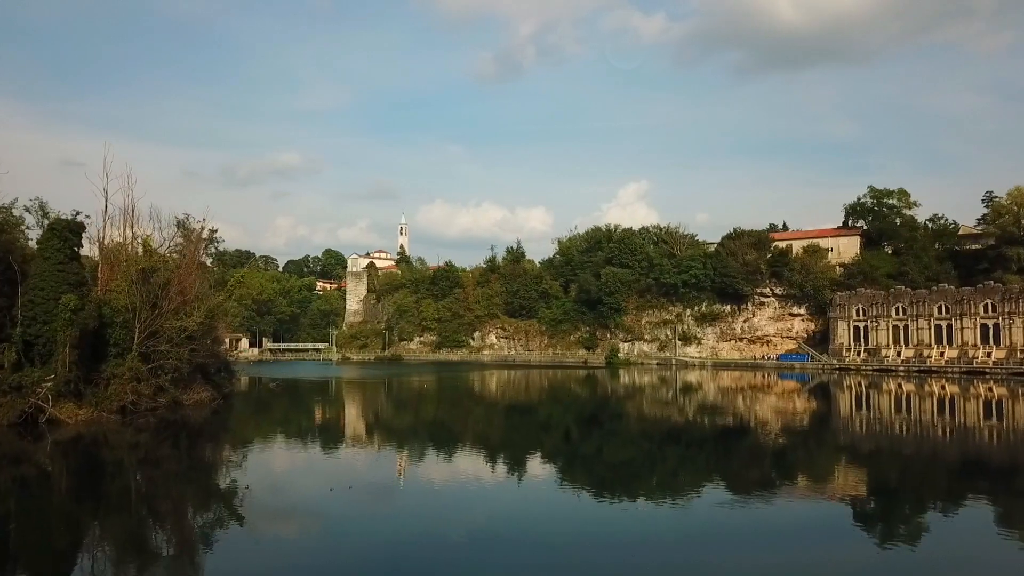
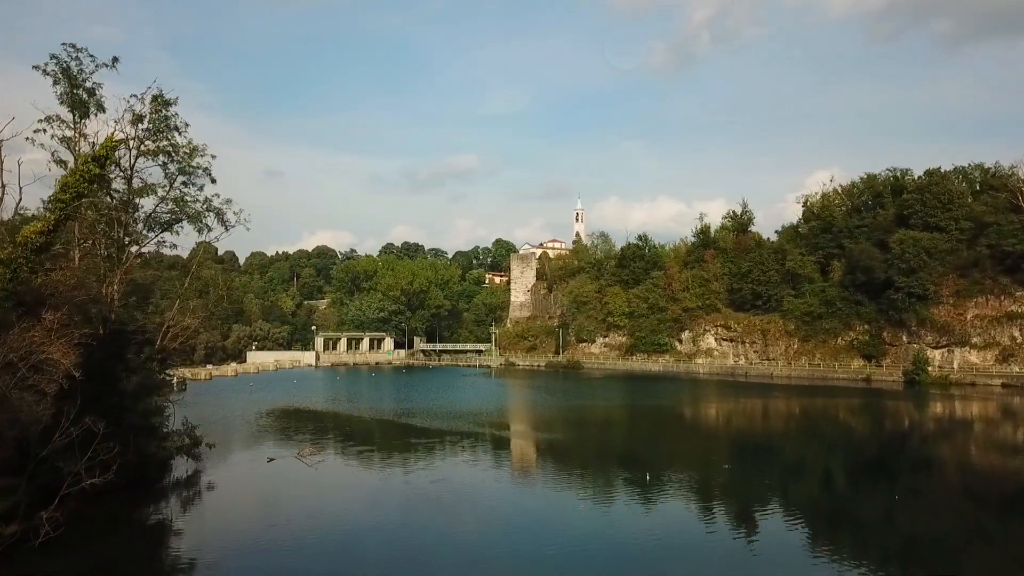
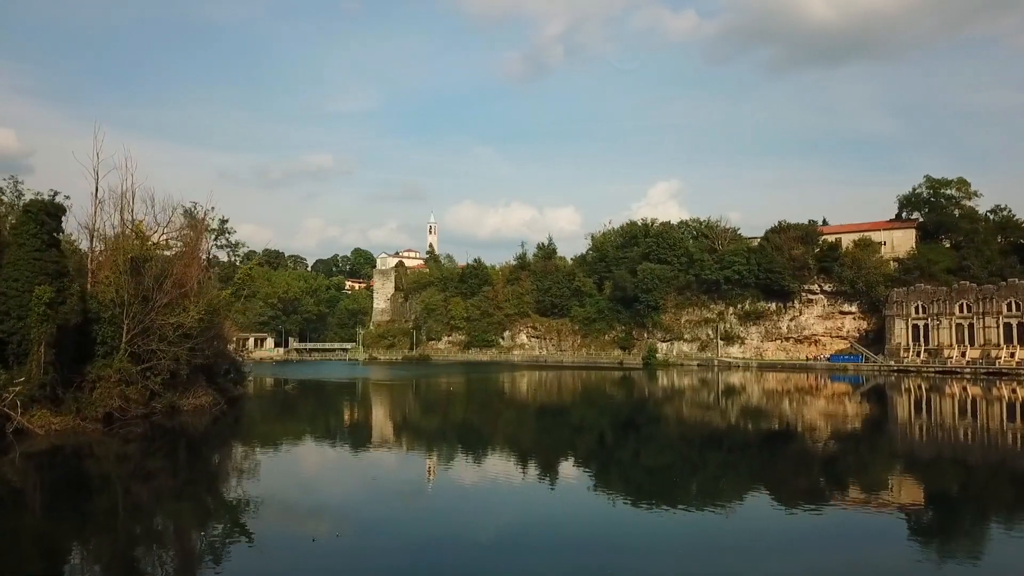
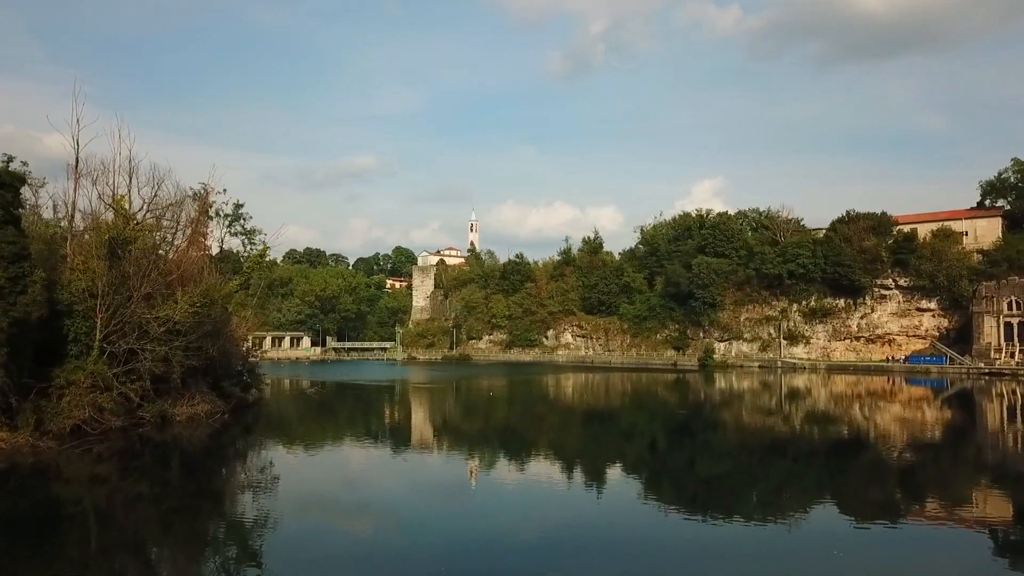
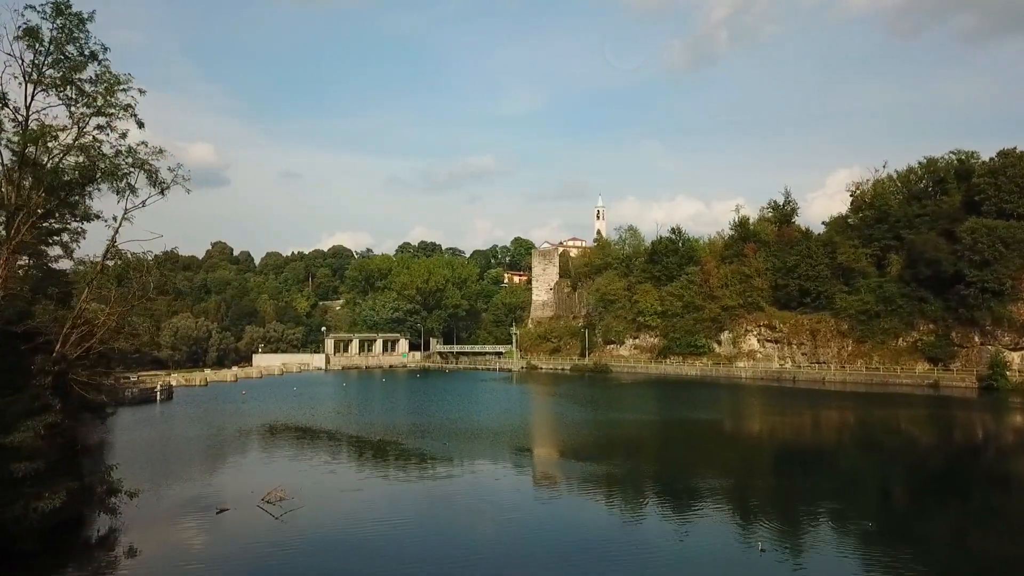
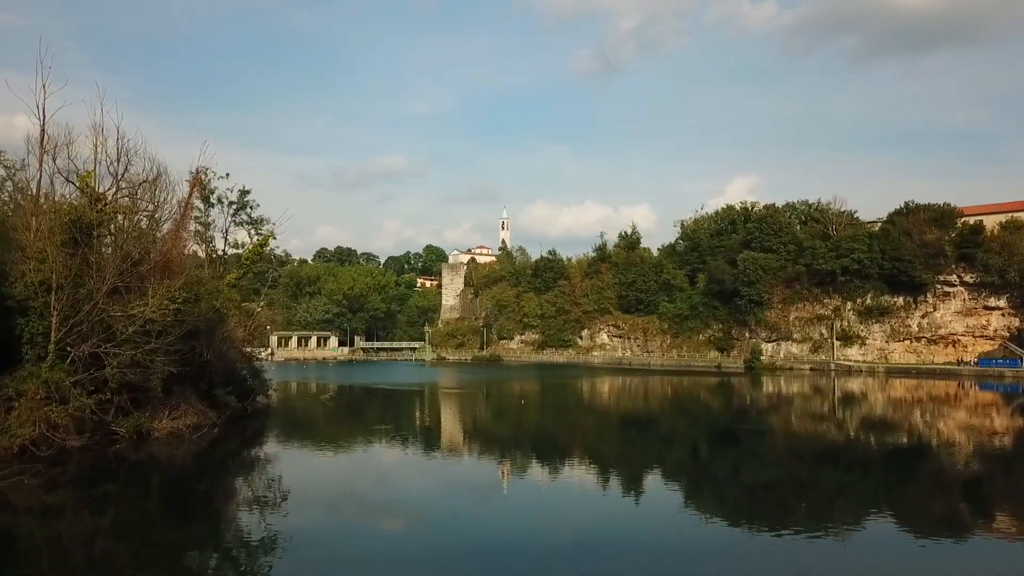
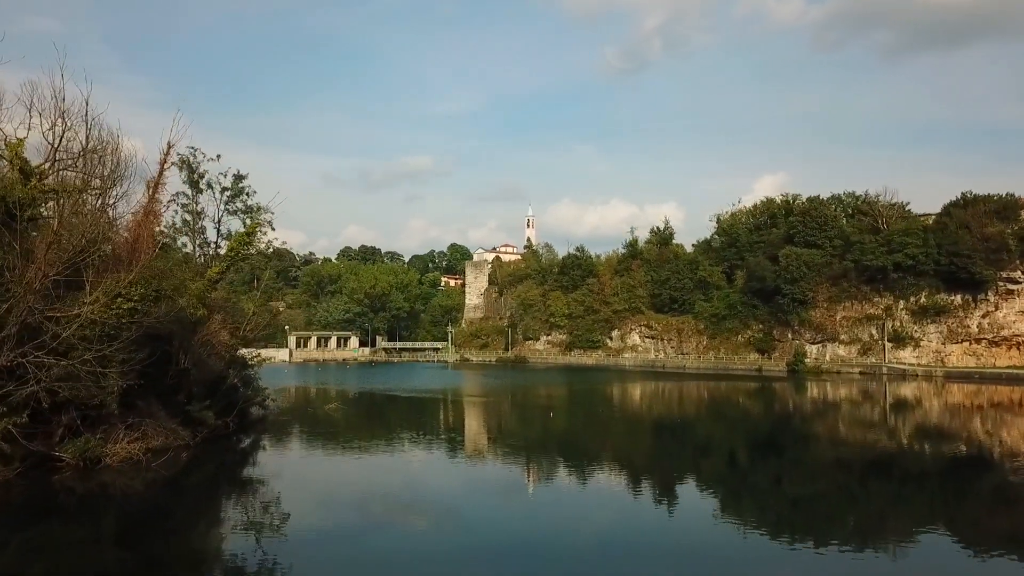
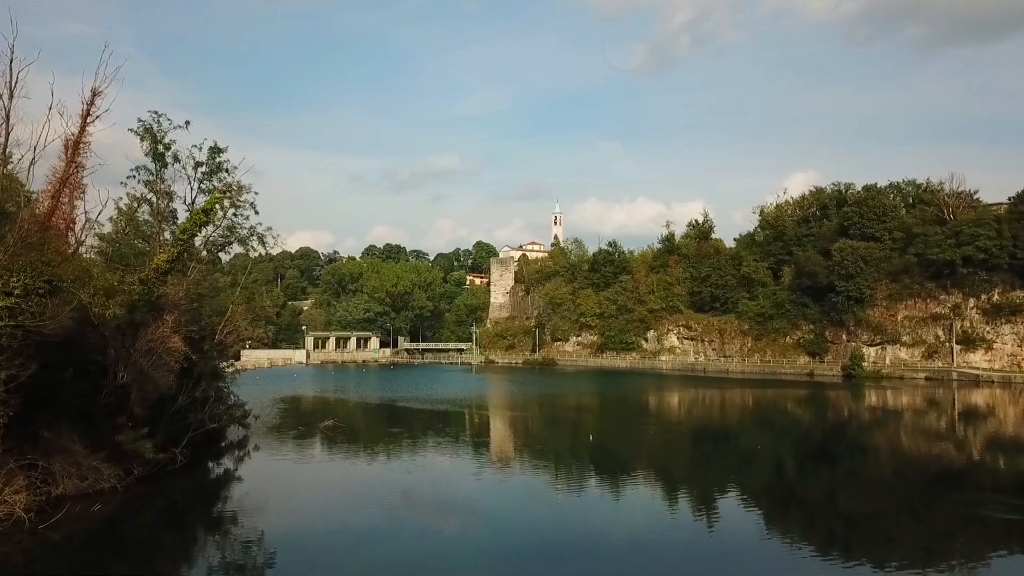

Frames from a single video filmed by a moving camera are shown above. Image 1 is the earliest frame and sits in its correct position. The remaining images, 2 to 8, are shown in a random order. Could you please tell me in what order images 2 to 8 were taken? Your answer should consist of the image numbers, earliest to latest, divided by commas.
3, 4, 6, 7, 8, 2, 5
